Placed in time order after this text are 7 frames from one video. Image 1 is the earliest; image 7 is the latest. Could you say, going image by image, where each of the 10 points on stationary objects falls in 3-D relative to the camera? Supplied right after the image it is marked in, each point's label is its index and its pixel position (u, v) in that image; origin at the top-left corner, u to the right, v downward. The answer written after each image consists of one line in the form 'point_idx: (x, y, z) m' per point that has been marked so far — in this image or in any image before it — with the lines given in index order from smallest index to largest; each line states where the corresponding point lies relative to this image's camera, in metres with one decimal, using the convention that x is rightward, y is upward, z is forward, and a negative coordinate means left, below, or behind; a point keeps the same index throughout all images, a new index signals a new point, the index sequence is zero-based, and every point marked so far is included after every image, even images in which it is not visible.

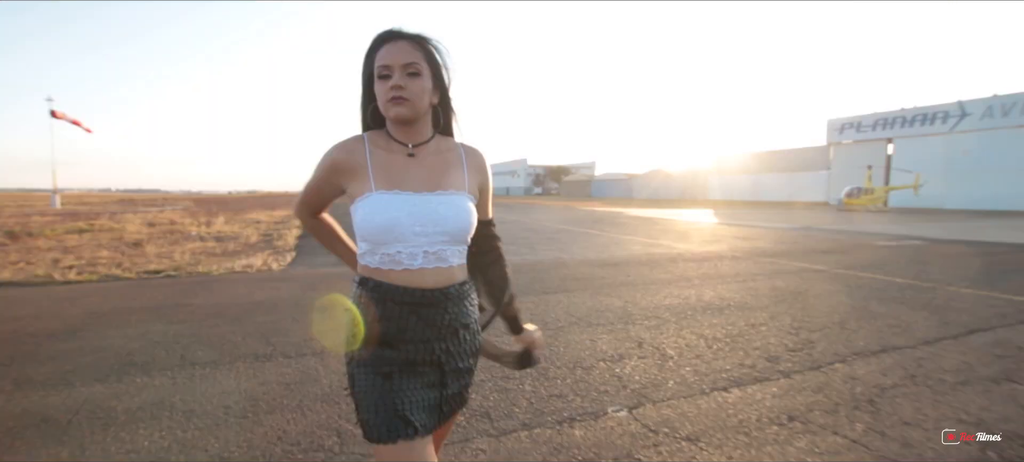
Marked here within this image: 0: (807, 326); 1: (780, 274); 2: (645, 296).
0: (+3.1, -1.0, +5.1) m
1: (+4.8, -0.7, +8.7) m
2: (+1.8, -0.9, +6.7) m
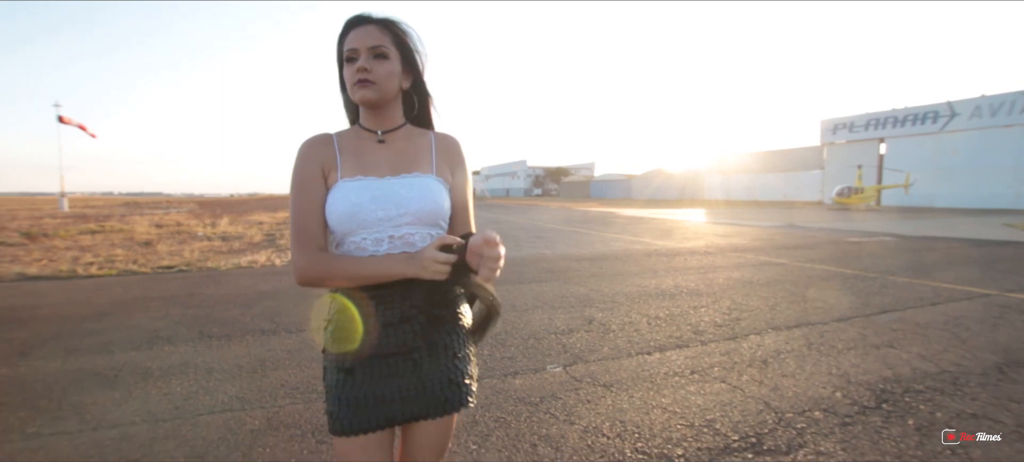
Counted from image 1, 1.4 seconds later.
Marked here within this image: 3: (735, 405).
0: (+2.8, -0.9, +5.9) m
1: (+4.4, -0.7, +9.4) m
2: (+1.4, -0.8, +7.4) m
3: (+1.4, -1.1, +3.3) m
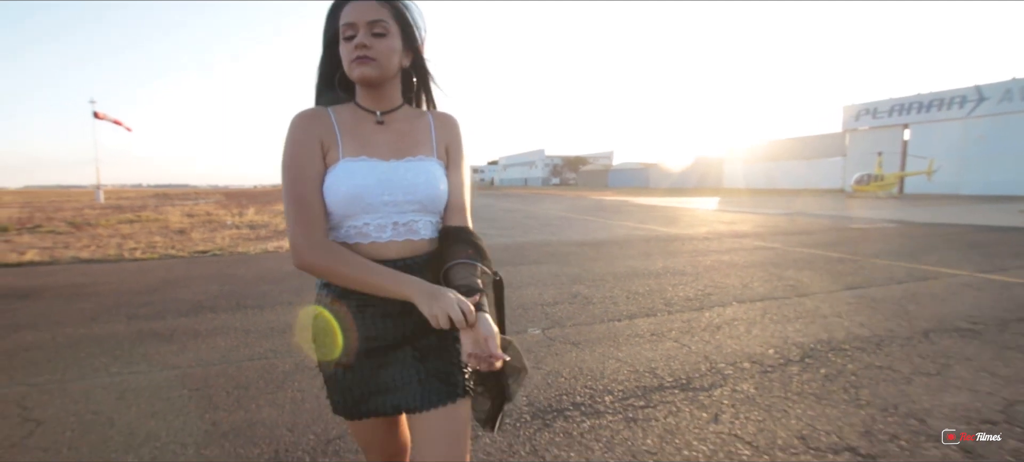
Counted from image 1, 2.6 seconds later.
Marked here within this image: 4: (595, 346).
0: (+2.7, -0.7, +6.5) m
1: (+4.5, -0.4, +9.9) m
2: (+1.4, -0.6, +8.0) m
3: (+1.3, -1.0, +3.9) m
4: (+0.6, -0.9, +4.3) m
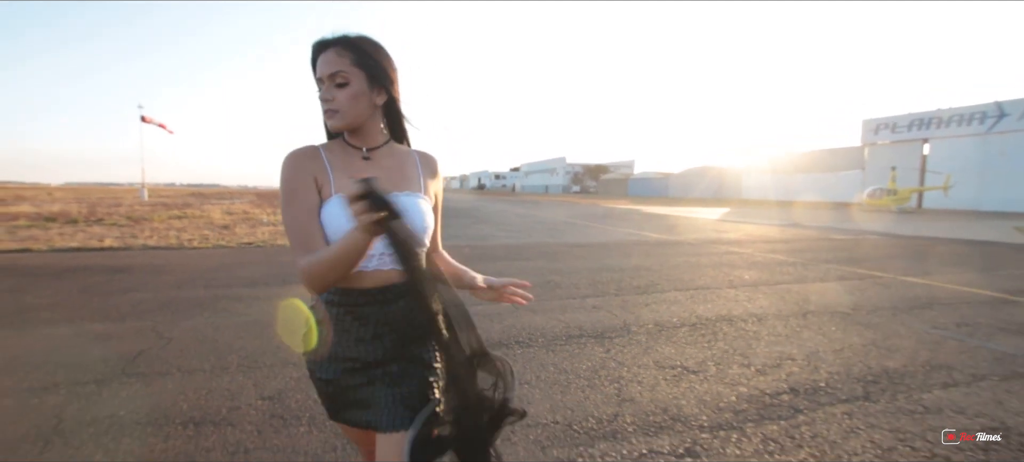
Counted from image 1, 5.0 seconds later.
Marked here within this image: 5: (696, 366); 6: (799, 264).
0: (+2.5, -0.8, +7.8) m
1: (+4.5, -0.5, +11.2) m
2: (+1.3, -0.6, +9.5) m
3: (+0.9, -1.0, +5.4) m
4: (+0.3, -0.9, +5.8) m
5: (+1.5, -1.1, +4.0) m
6: (+5.7, -0.7, +9.6) m
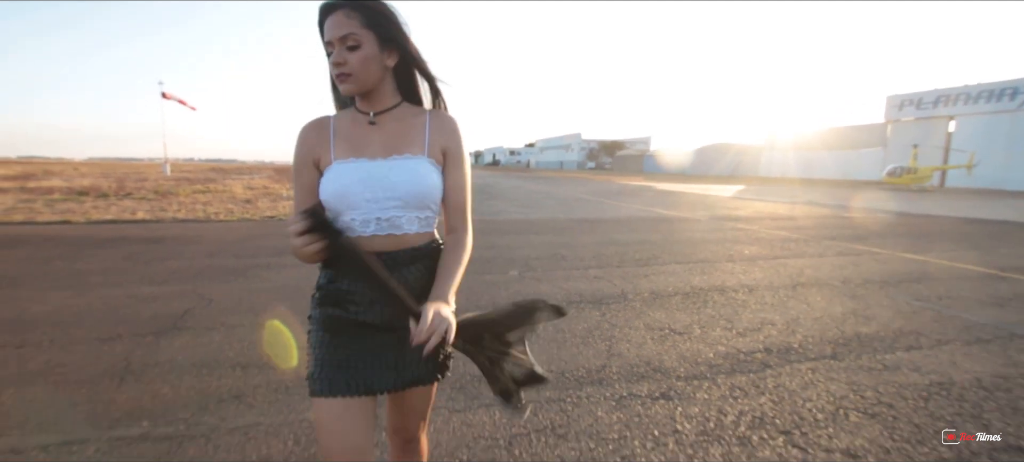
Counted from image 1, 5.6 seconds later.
0: (+2.7, -0.4, +8.2) m
1: (+4.7, 0.0, +11.5) m
2: (+1.5, -0.1, +9.9) m
3: (+1.0, -0.7, +5.8) m
4: (+0.4, -0.6, +6.2) m
5: (+1.6, -0.9, +4.4) m
6: (+5.9, -0.2, +9.9) m
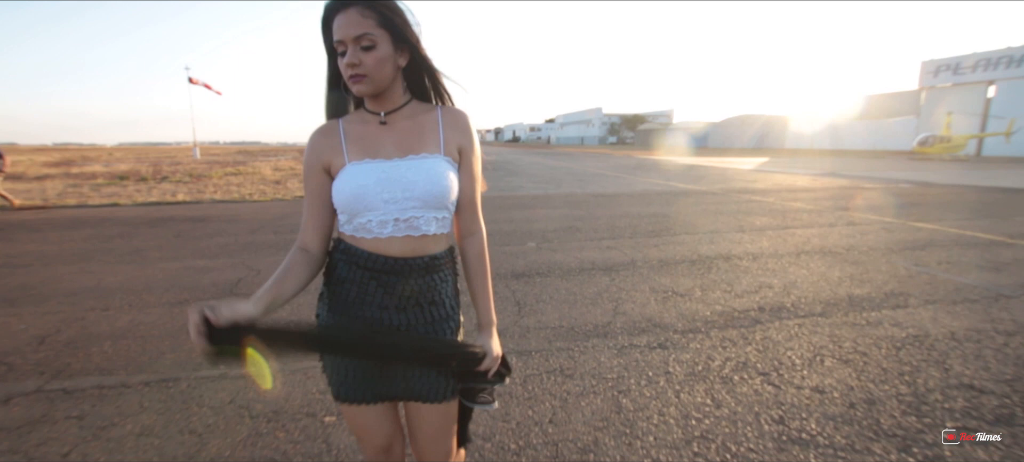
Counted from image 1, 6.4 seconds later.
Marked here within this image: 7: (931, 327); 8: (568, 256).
0: (+3.0, +0.1, +8.5) m
1: (+5.2, +0.7, +11.7) m
2: (+1.9, +0.4, +10.2) m
3: (+1.2, -0.3, +6.2) m
4: (+0.6, -0.2, +6.6) m
5: (+1.7, -0.6, +4.8) m
6: (+6.2, +0.4, +10.0) m
7: (+3.4, -0.8, +3.9) m
8: (+0.7, -0.3, +6.2) m
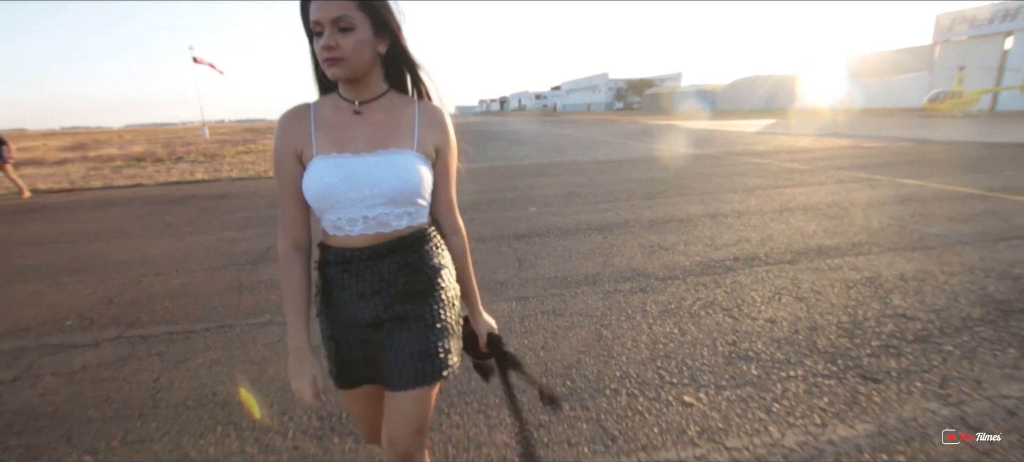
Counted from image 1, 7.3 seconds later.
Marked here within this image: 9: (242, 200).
0: (+3.0, +0.8, +8.9) m
1: (+5.3, +1.6, +12.0) m
2: (+2.0, +1.2, +10.7) m
3: (+1.3, +0.2, +6.7) m
4: (+0.7, +0.3, +7.1) m
5: (+1.7, -0.2, +5.3) m
6: (+6.3, +1.3, +10.4) m
7: (+3.4, -0.3, +4.4) m
8: (+0.8, +0.2, +6.7) m
9: (-5.4, +0.6, +9.6) m
